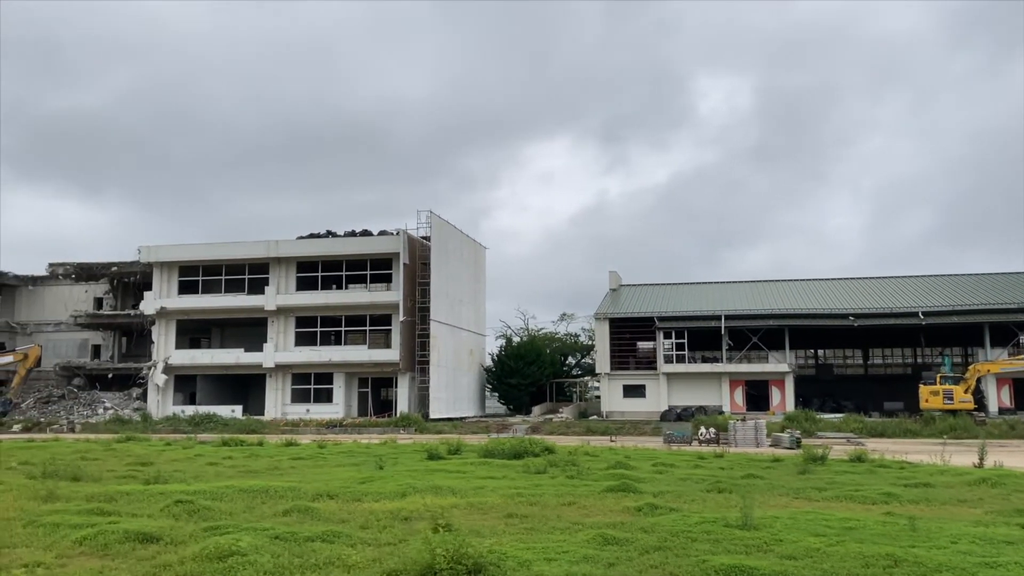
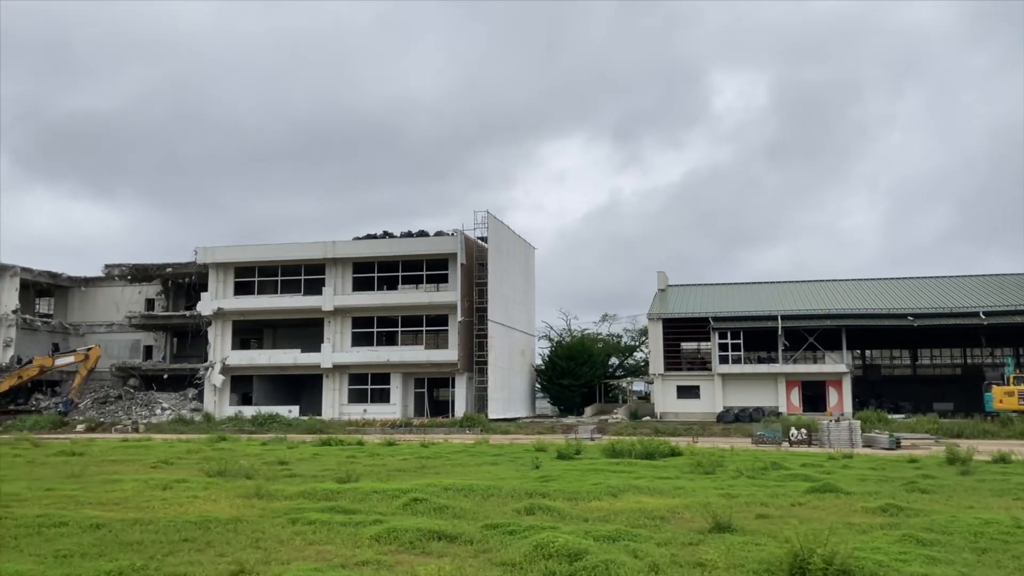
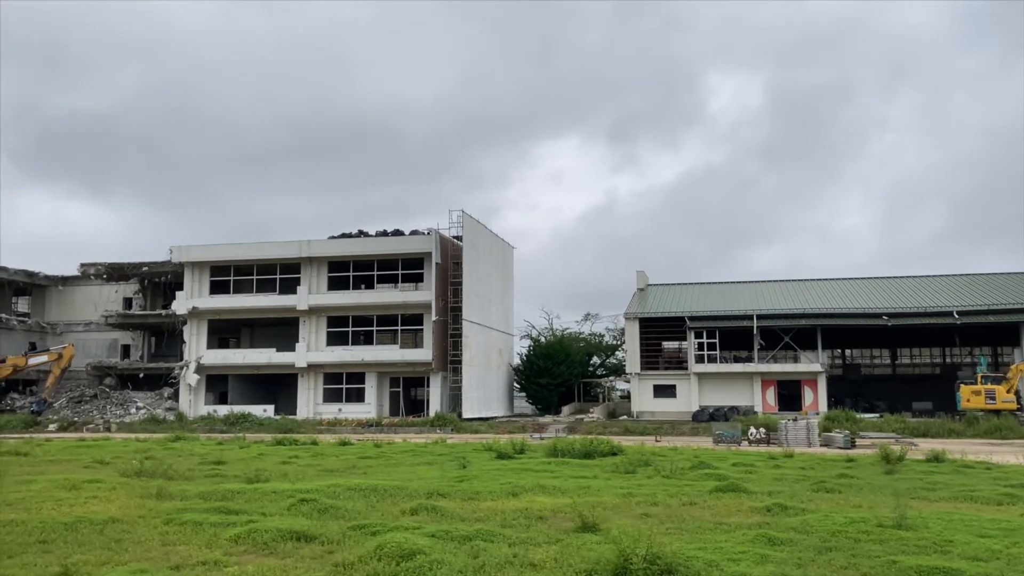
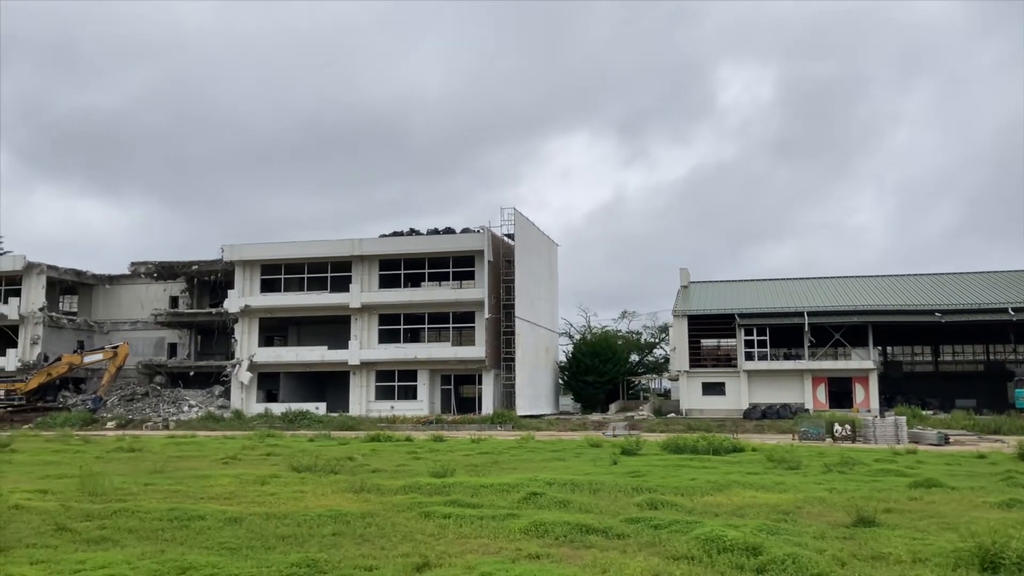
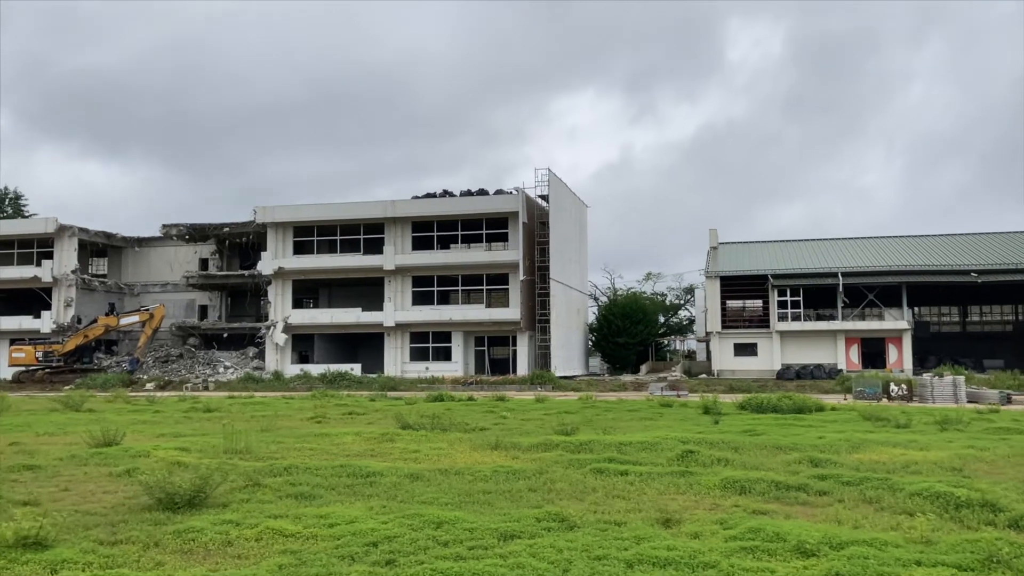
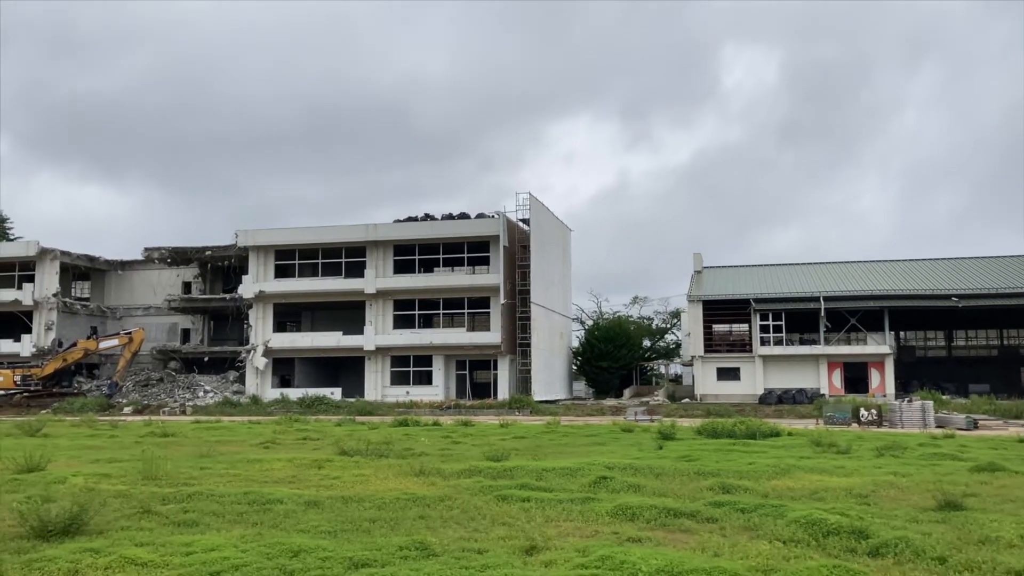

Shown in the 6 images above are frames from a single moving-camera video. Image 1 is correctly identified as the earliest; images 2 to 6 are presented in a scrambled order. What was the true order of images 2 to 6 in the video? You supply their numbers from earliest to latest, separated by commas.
3, 2, 4, 6, 5
